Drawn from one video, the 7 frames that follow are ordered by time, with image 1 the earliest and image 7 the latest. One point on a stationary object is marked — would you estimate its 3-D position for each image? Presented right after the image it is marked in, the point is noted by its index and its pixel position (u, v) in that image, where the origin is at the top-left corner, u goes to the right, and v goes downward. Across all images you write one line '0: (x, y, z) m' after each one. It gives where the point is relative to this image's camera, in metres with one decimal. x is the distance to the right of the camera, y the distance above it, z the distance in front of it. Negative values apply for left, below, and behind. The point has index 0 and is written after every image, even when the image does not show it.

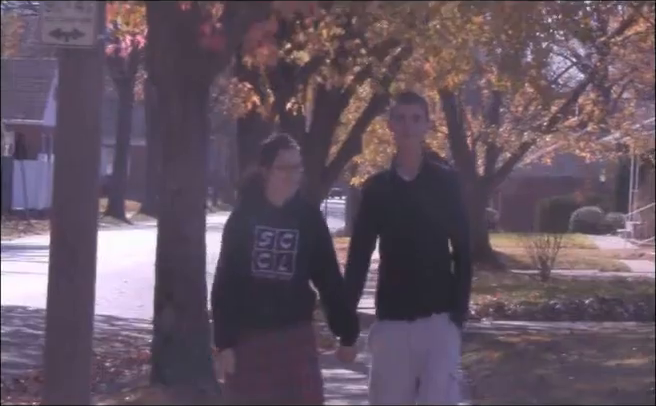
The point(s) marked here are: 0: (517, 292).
0: (+2.1, -1.1, +17.9) m
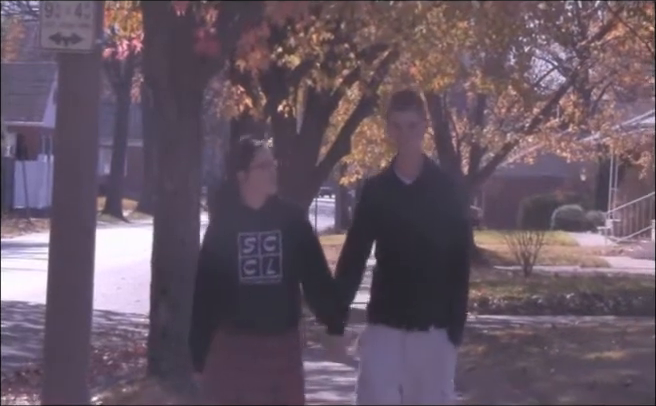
0: (+2.1, -1.0, +18.3) m
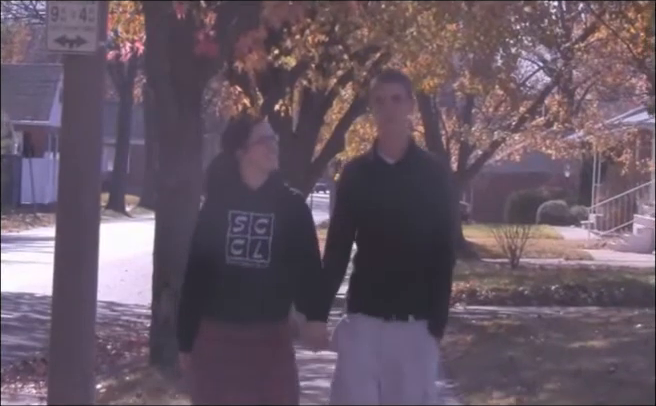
0: (+2.0, -1.0, +18.8) m
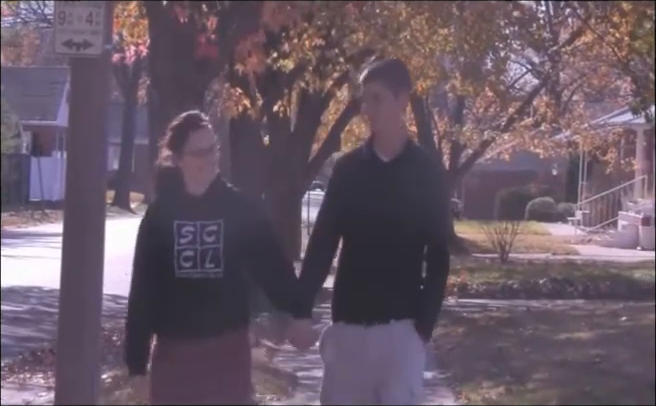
0: (+2.0, -0.9, +19.3) m
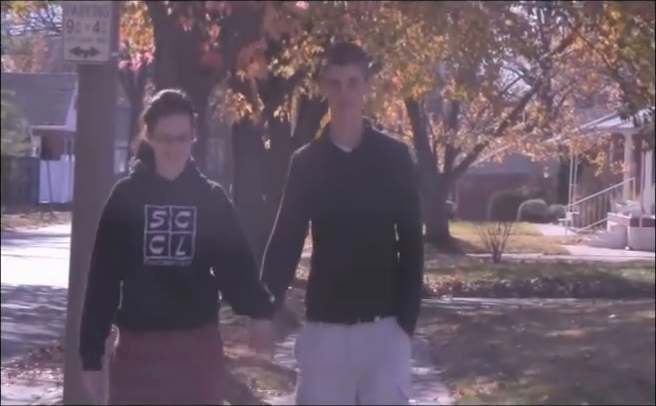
0: (+2.0, -0.9, +19.8) m
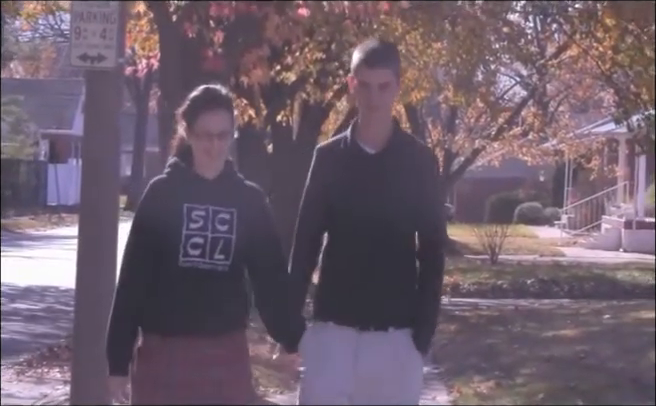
0: (+2.1, -1.0, +20.1) m
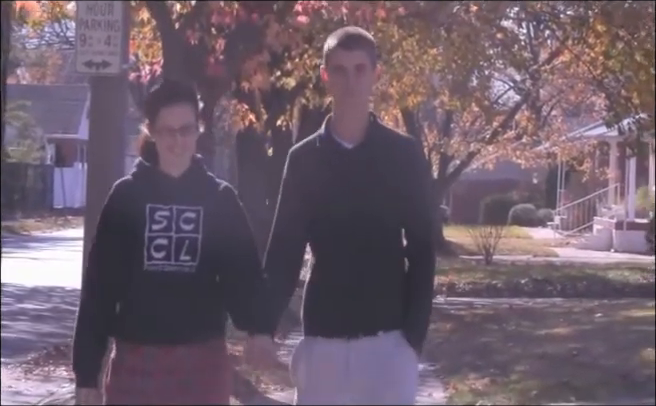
0: (+2.1, -1.0, +20.4) m
